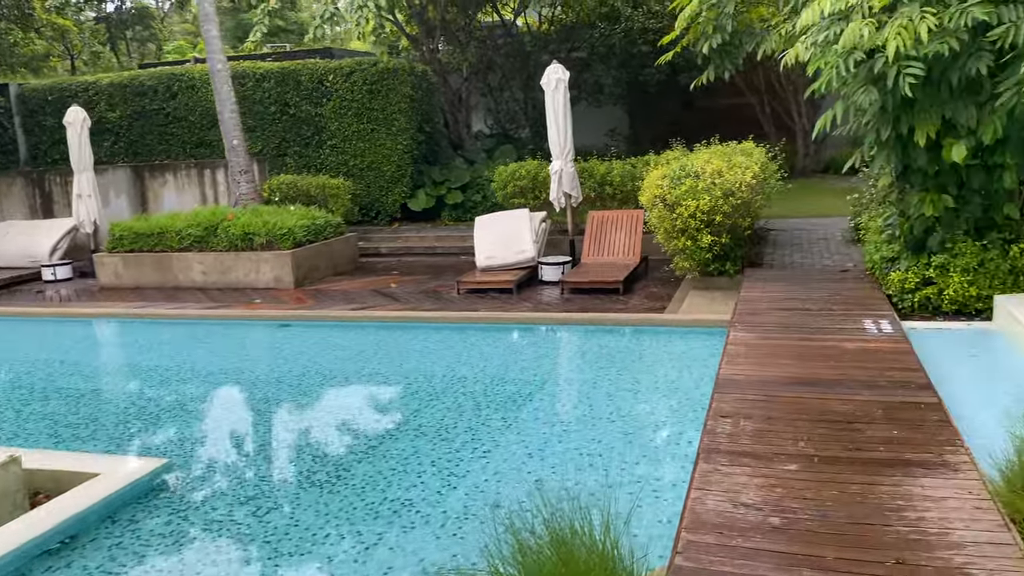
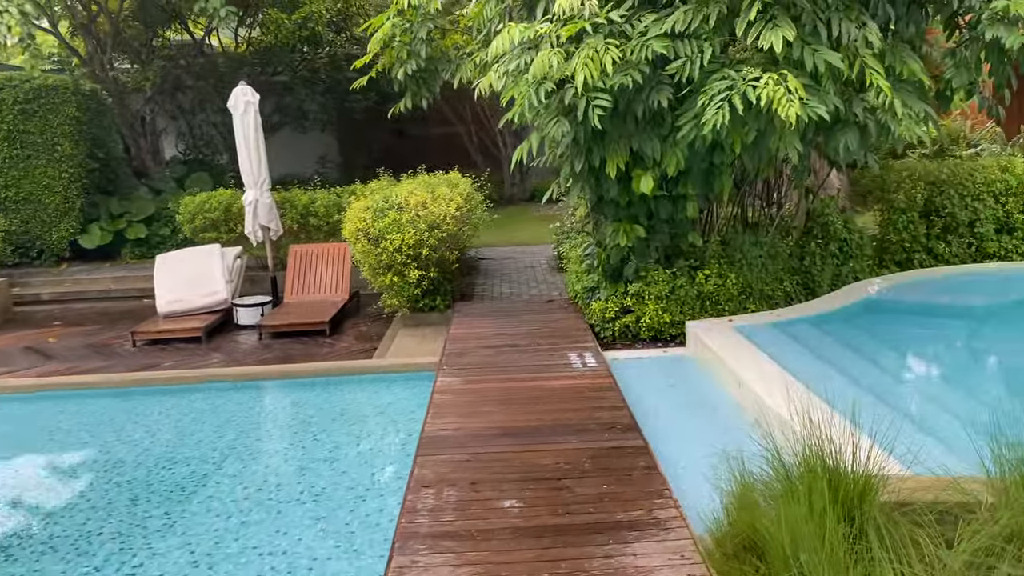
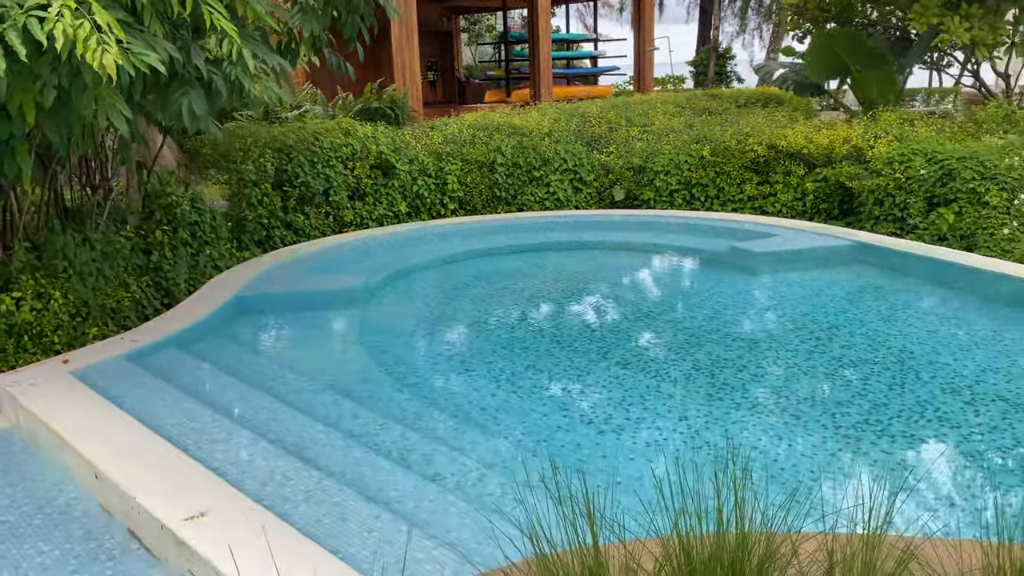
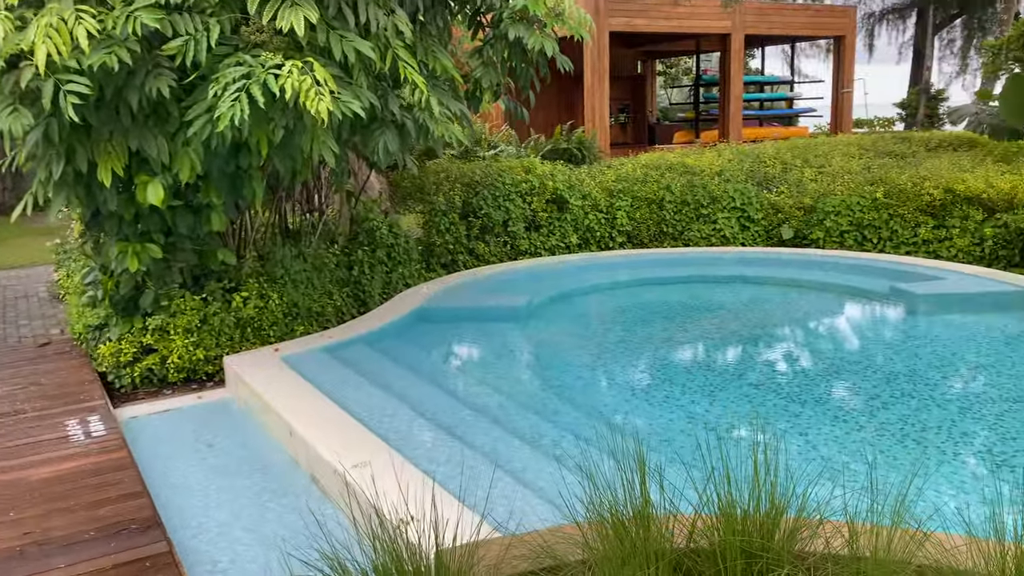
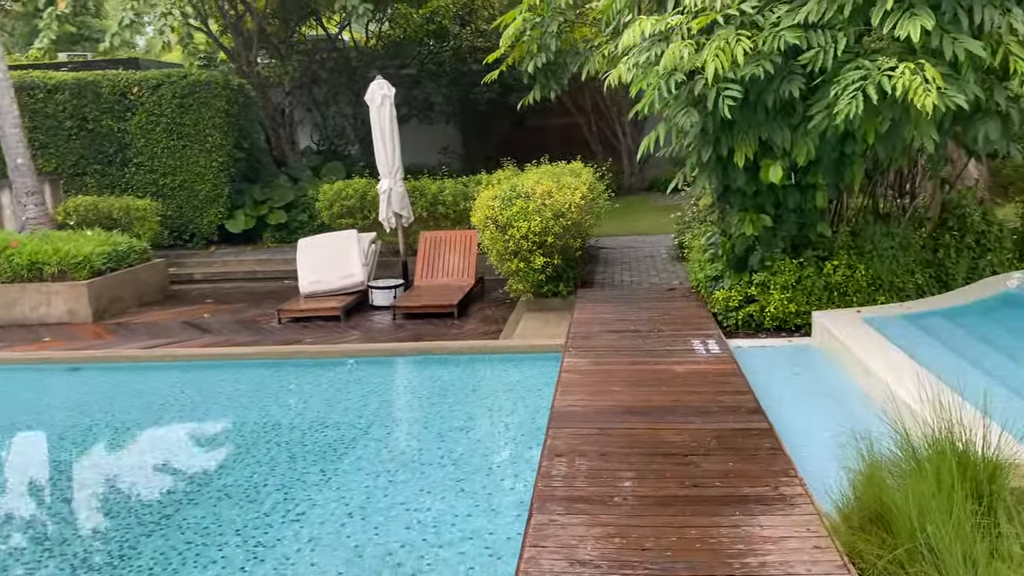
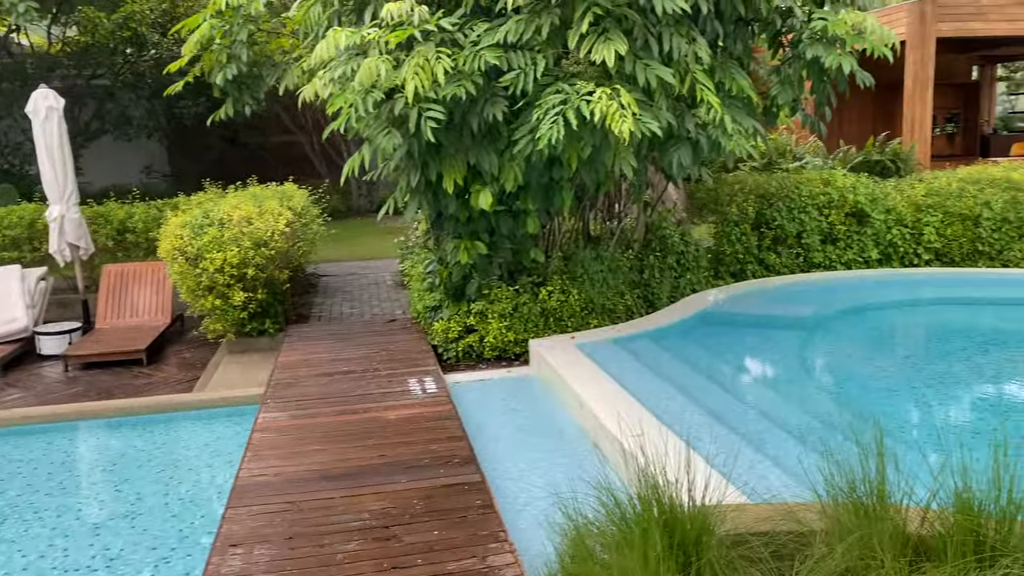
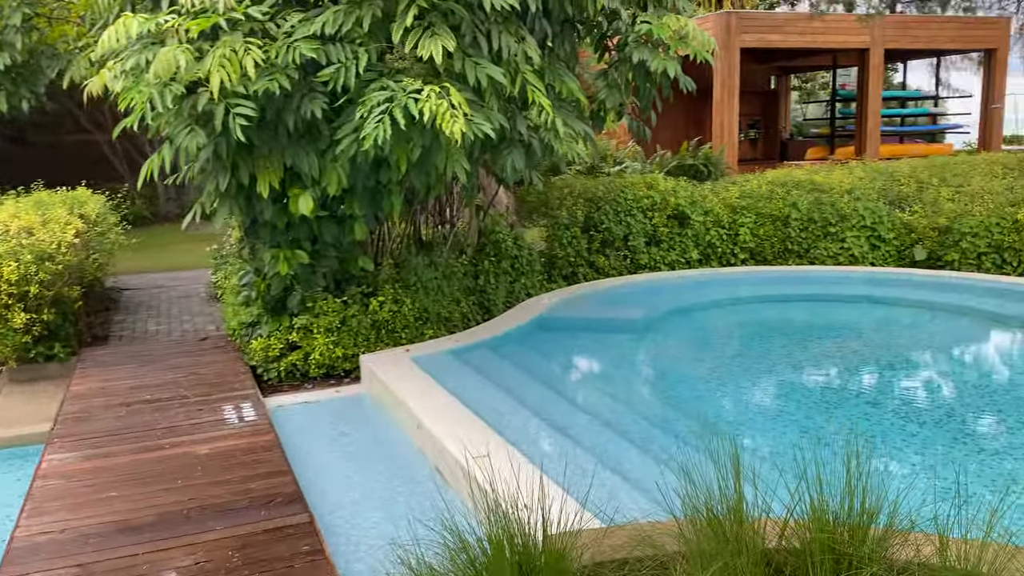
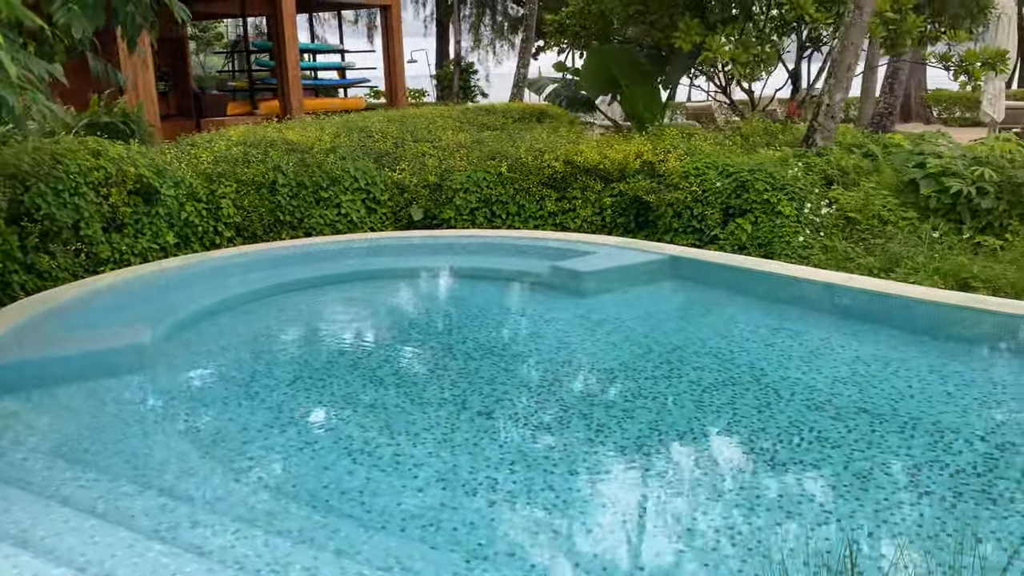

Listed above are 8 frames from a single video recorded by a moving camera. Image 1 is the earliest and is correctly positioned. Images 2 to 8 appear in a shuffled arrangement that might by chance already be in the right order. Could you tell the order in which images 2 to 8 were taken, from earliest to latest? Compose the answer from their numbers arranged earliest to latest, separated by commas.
5, 2, 6, 7, 4, 3, 8
